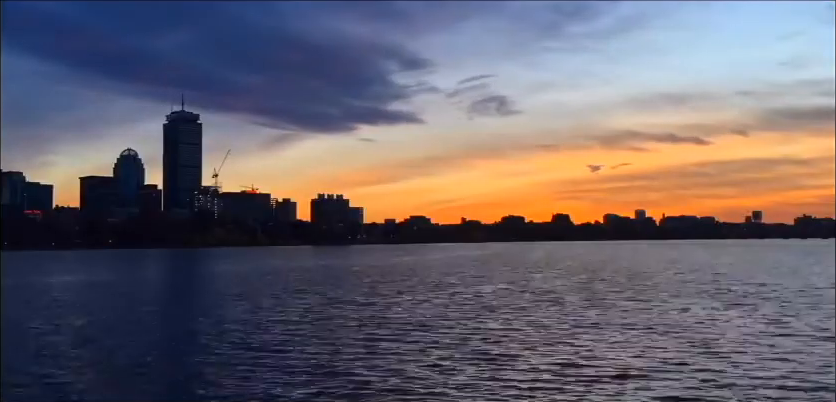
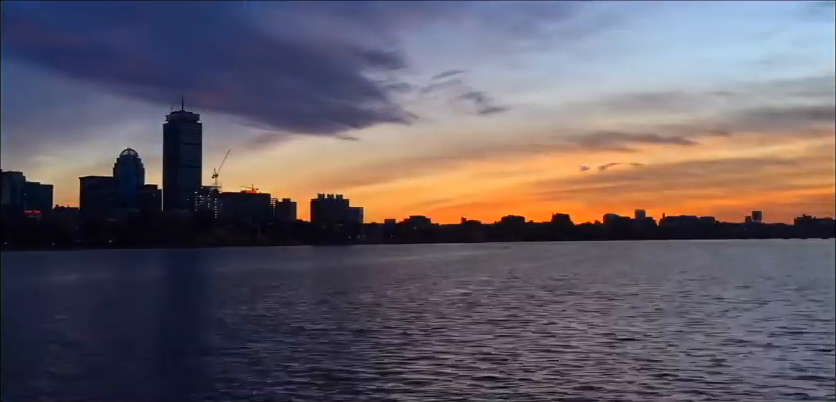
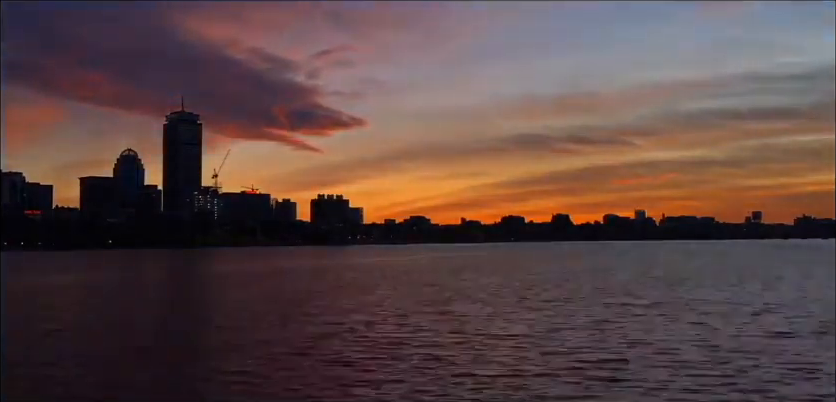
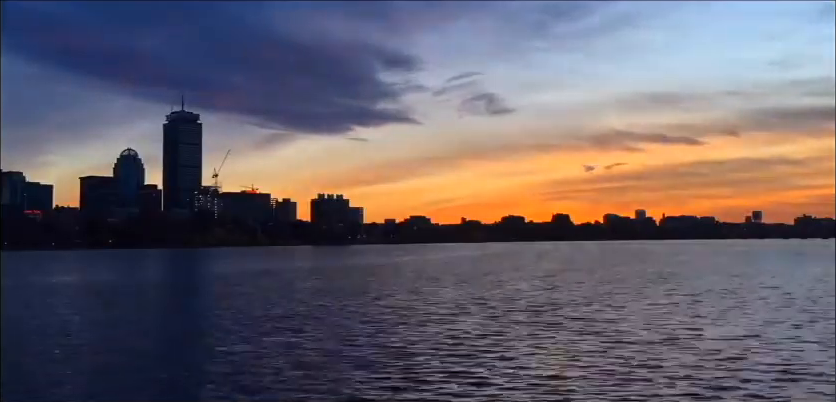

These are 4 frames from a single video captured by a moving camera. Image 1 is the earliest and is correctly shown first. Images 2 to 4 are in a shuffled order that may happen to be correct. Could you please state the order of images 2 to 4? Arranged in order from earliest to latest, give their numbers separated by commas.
4, 2, 3
